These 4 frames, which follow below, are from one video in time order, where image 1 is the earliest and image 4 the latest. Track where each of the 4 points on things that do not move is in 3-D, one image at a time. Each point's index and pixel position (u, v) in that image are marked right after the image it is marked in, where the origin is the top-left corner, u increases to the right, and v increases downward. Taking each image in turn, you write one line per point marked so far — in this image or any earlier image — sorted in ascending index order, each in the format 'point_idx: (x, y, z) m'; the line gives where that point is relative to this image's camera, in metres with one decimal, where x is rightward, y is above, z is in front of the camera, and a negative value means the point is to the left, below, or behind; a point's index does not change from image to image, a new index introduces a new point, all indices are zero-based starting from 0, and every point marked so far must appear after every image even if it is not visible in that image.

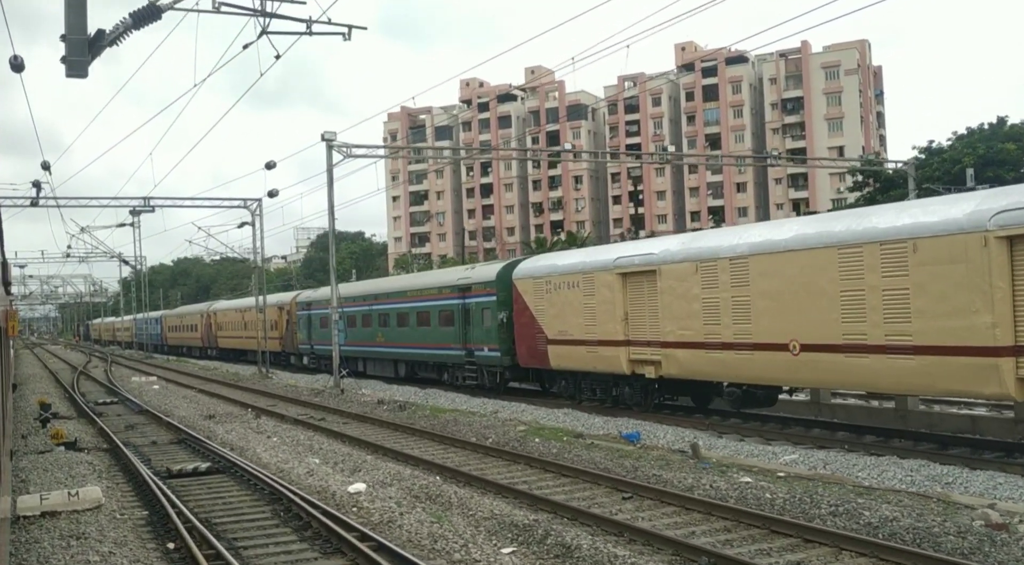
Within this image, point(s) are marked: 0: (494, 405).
0: (-0.3, -2.3, +20.0) m
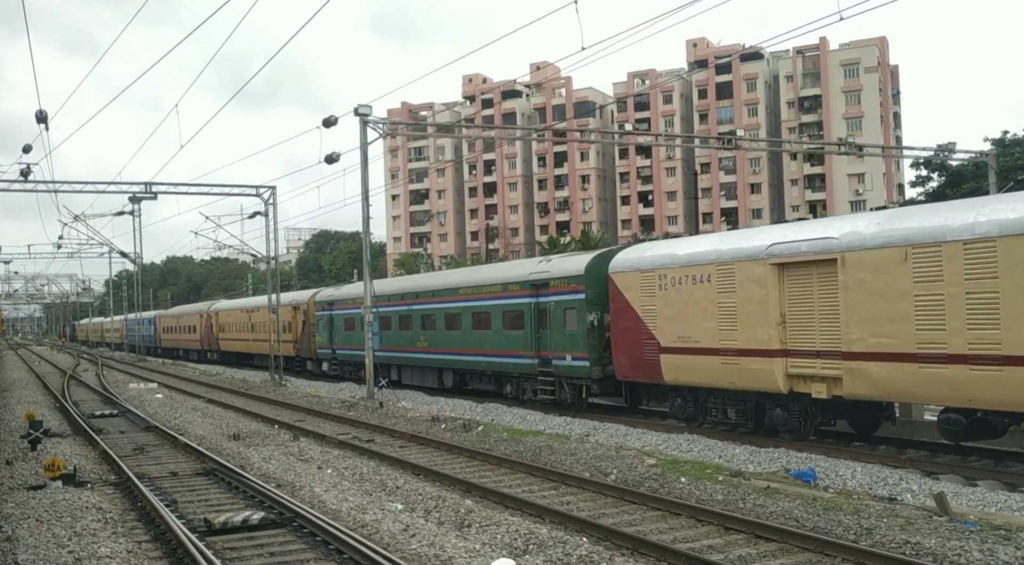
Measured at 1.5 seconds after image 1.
0: (+1.1, -2.2, +16.4) m
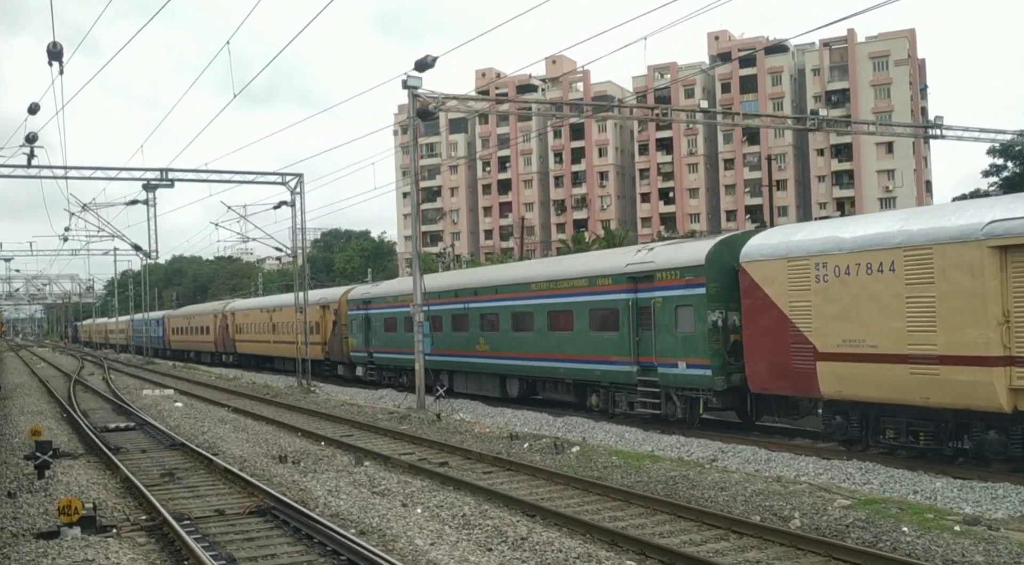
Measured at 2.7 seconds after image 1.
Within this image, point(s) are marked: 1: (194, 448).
0: (+2.4, -2.1, +13.5) m
1: (-4.7, -2.4, +16.2) m
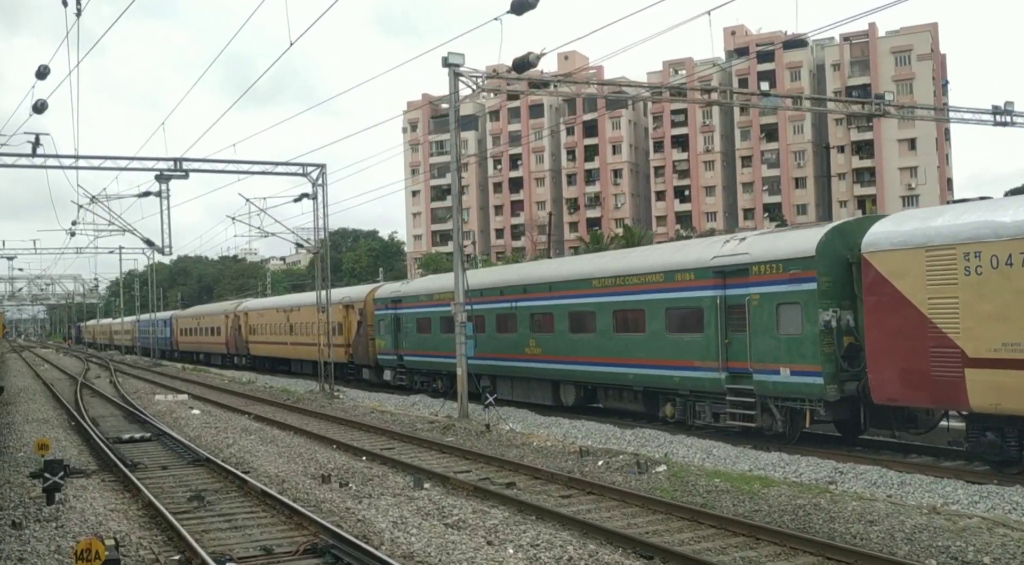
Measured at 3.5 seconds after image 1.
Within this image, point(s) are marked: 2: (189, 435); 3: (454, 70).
0: (+3.3, -2.0, +11.7) m
1: (-3.8, -2.4, +14.4) m
2: (-5.4, -2.6, +18.4) m
3: (-1.0, +3.7, +19.3) m
